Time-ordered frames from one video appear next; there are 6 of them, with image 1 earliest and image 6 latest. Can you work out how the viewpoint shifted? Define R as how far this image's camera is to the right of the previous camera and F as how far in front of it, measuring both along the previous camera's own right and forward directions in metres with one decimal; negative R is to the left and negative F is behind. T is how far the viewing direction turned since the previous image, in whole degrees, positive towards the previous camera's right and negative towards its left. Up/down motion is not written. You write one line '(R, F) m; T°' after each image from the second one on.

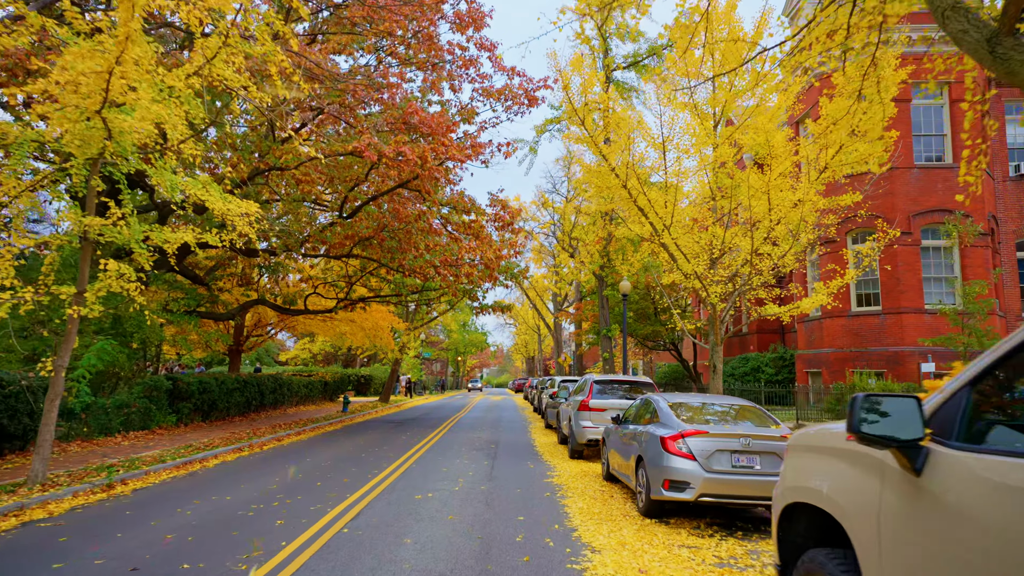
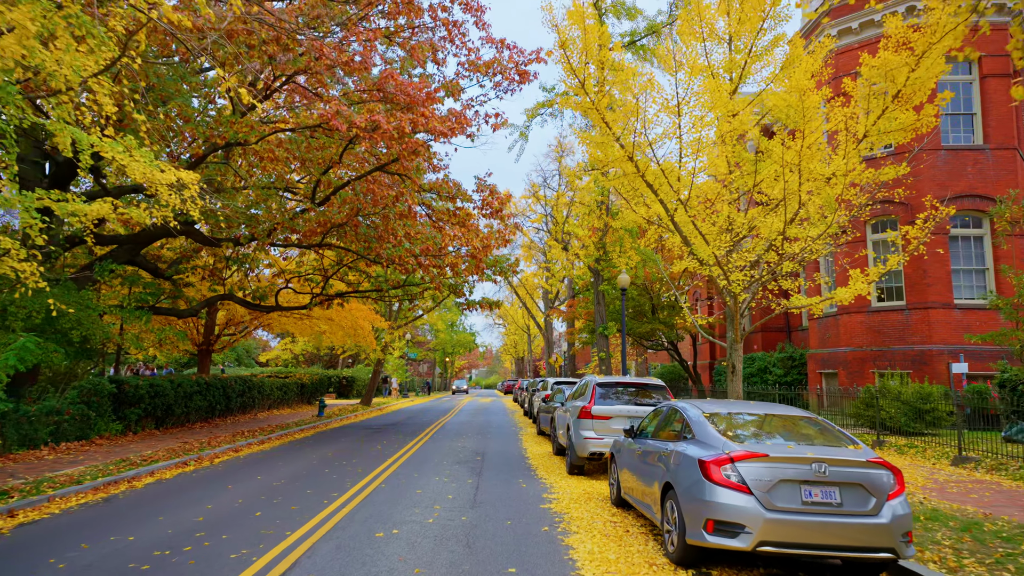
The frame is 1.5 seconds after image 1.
(0.0, +1.6) m; +1°
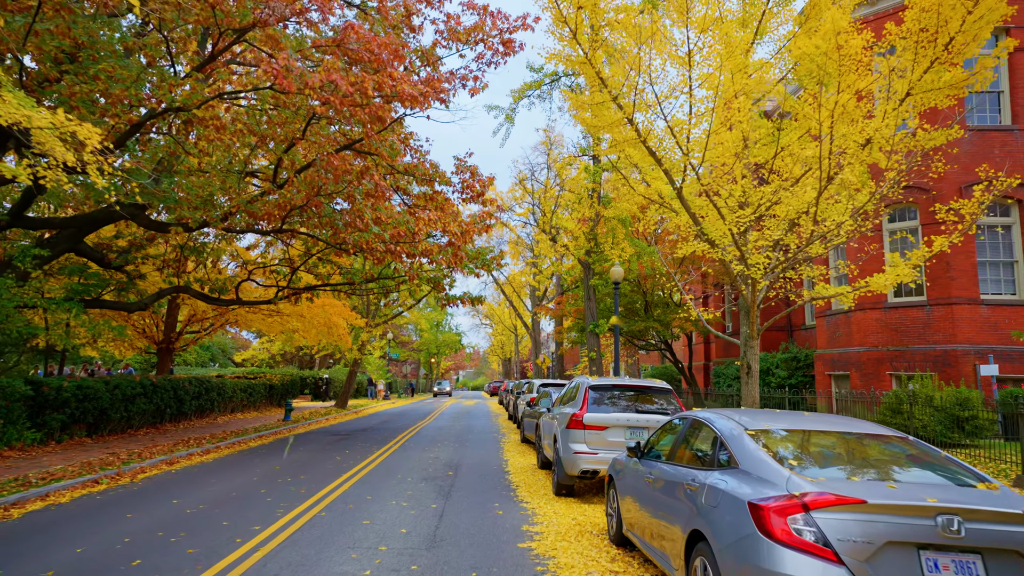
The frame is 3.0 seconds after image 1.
(+0.1, +1.6) m; +1°
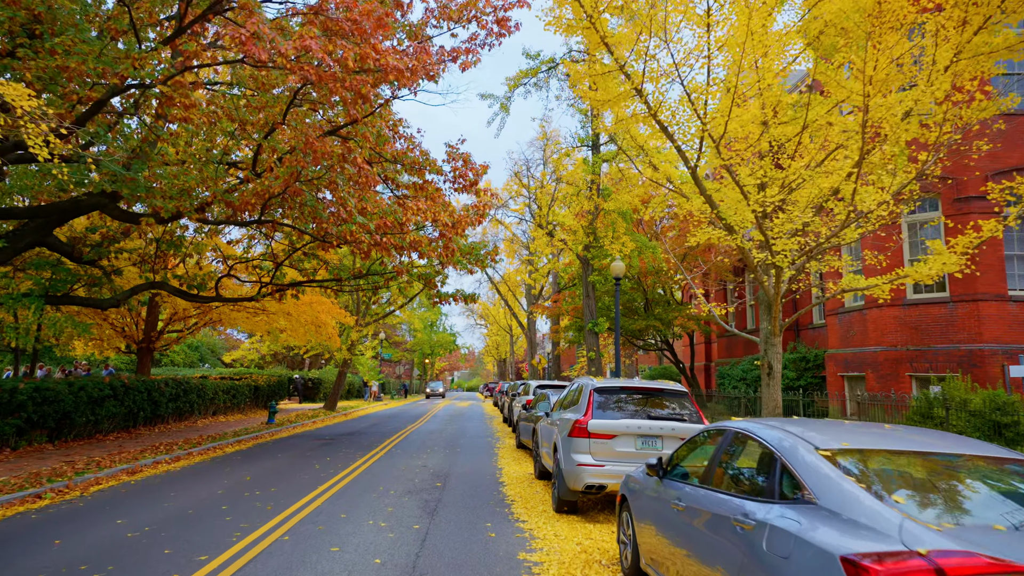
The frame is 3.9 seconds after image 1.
(0.0, +0.9) m; 0°
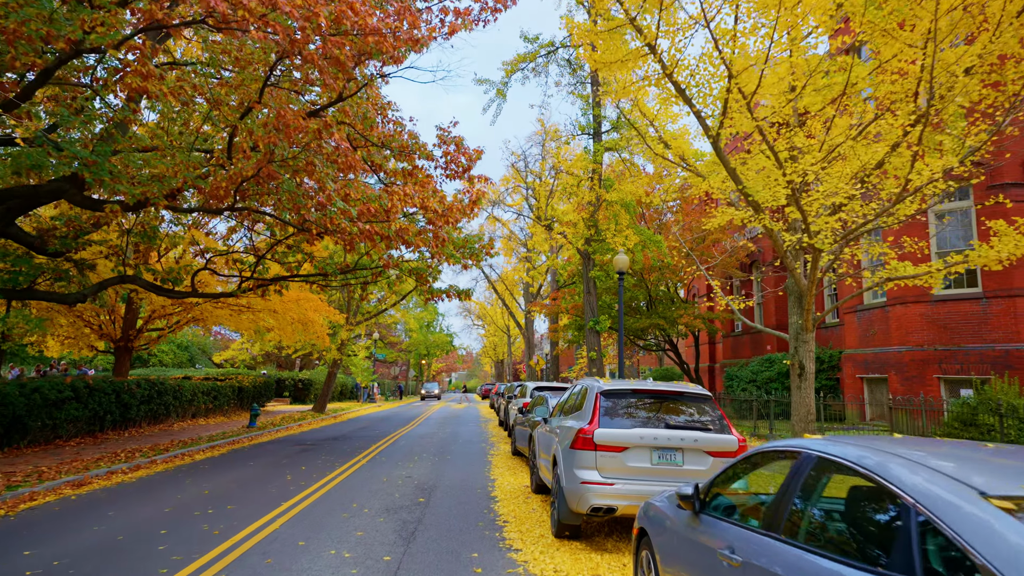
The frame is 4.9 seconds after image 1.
(+0.1, +1.0) m; 0°
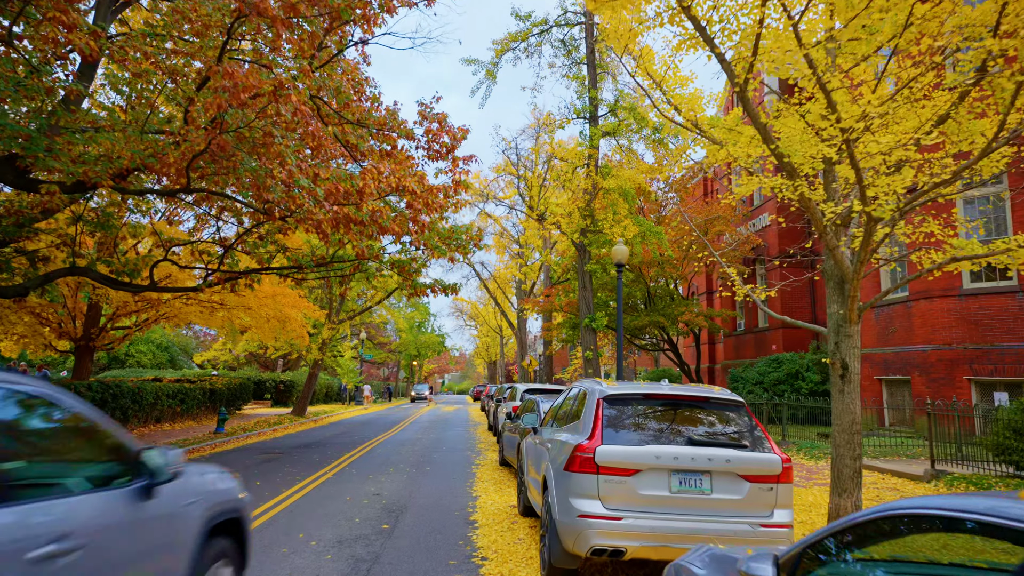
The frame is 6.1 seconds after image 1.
(+0.1, +1.2) m; +1°
